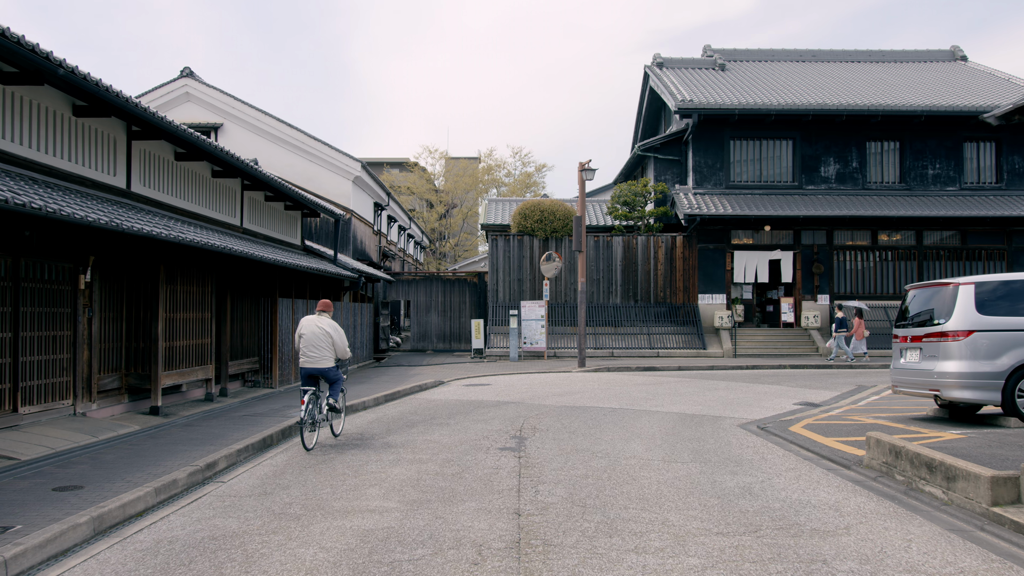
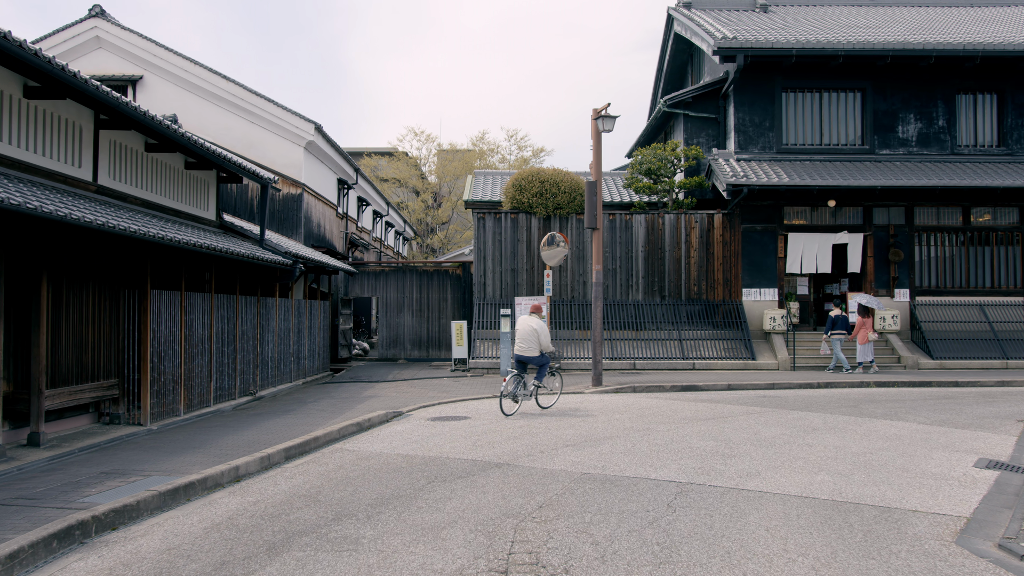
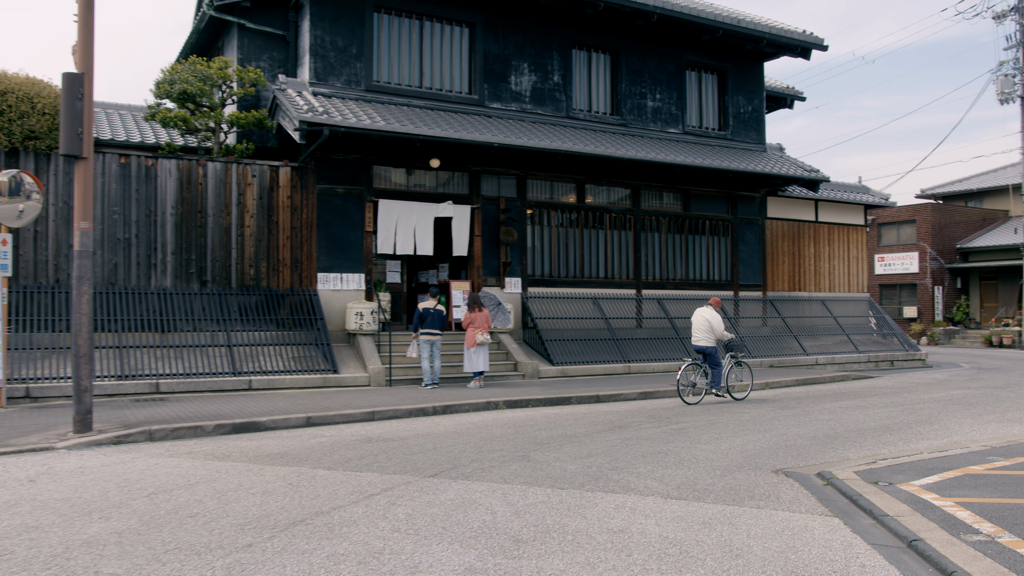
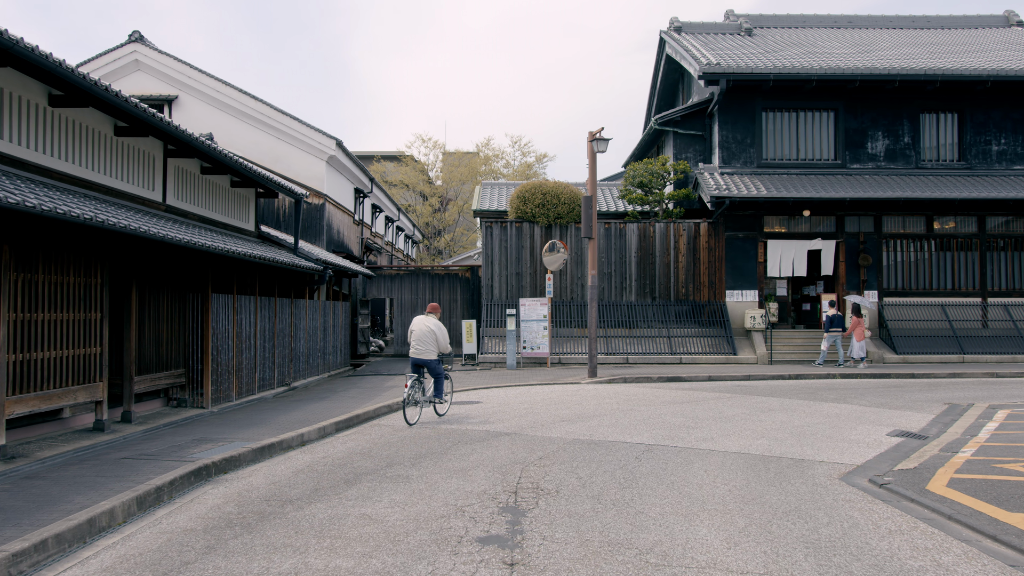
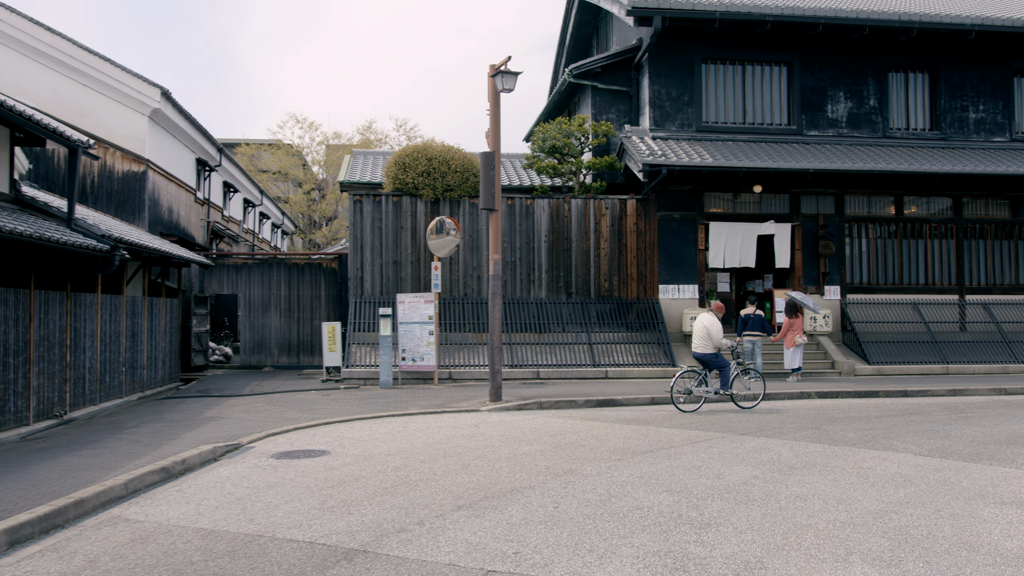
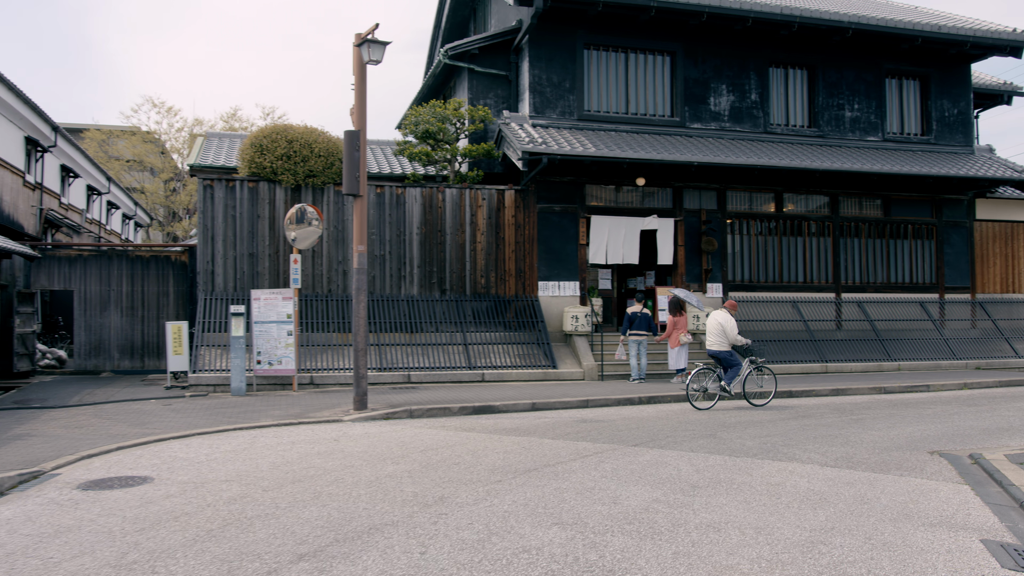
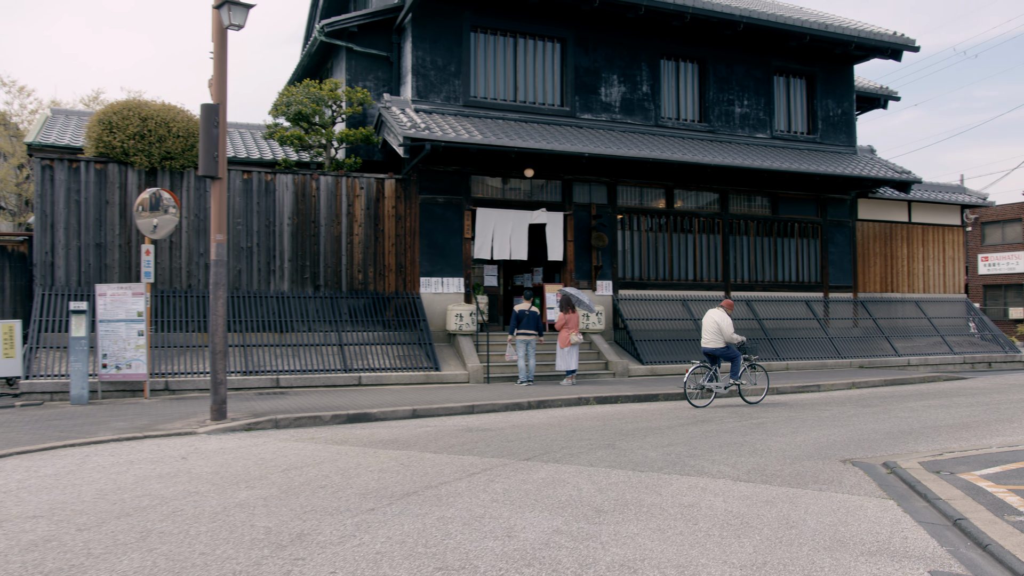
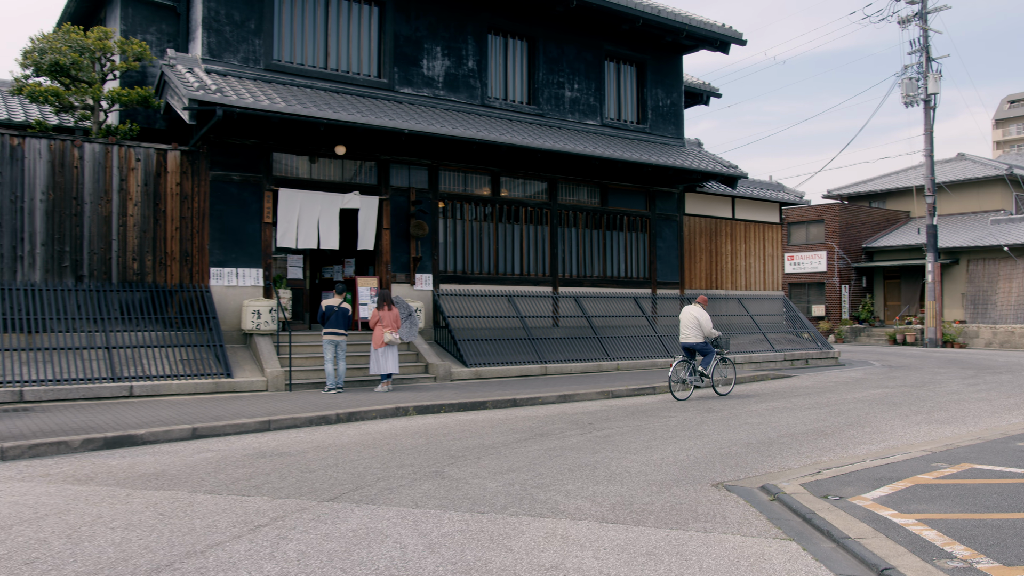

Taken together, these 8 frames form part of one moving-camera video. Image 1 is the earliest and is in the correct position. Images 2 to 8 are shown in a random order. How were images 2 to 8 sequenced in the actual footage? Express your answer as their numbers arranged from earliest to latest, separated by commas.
4, 2, 5, 6, 7, 3, 8
